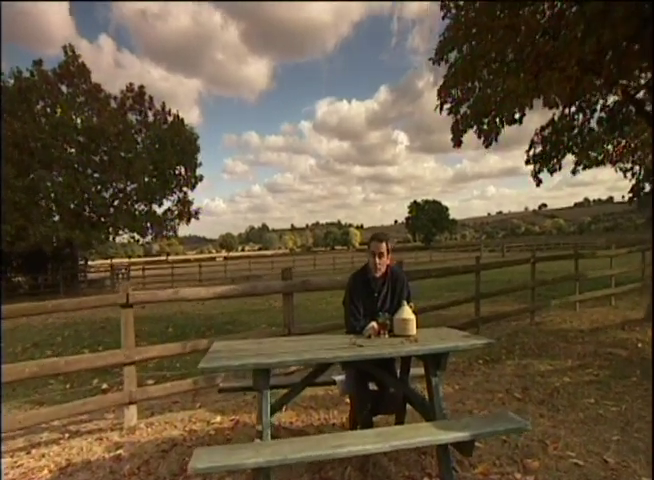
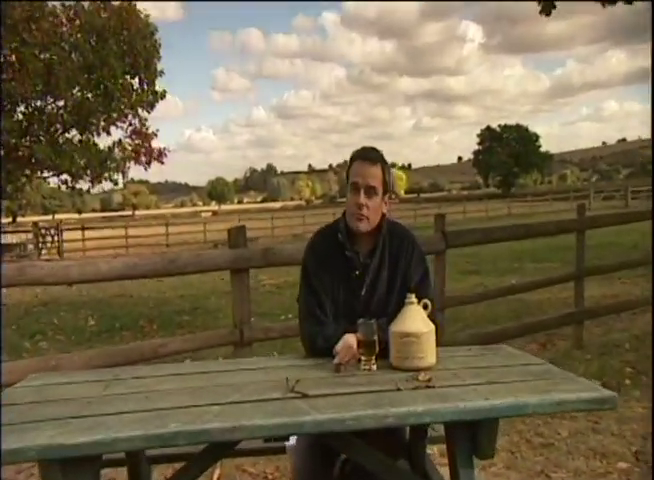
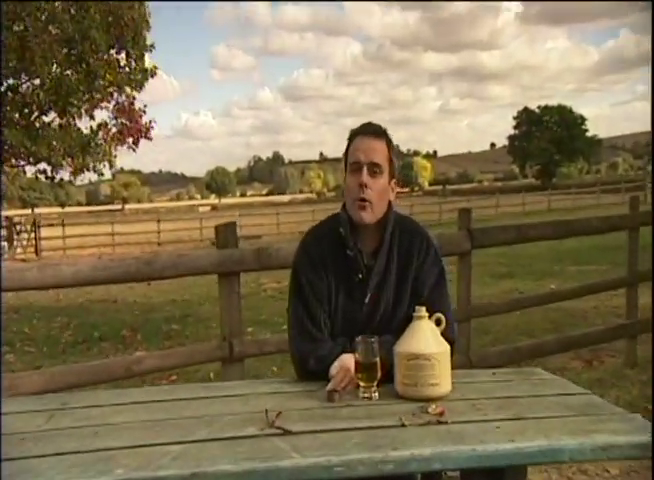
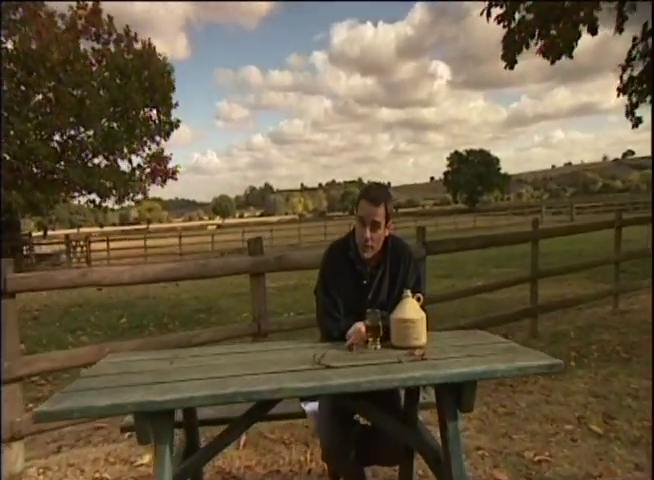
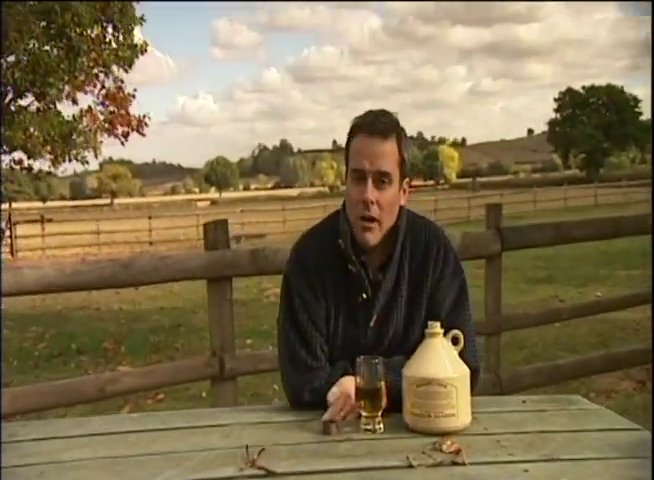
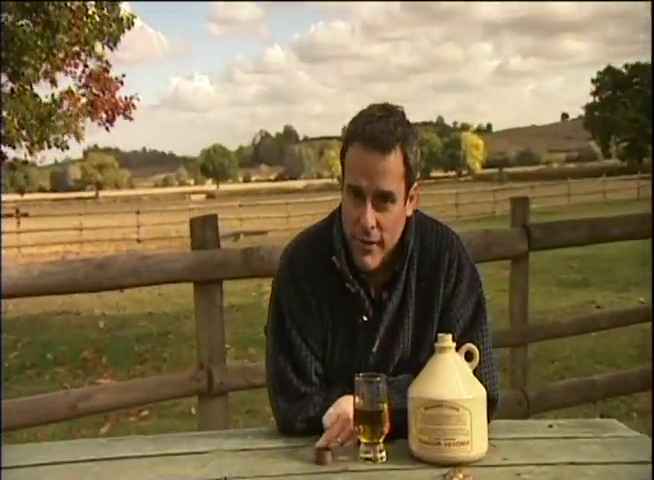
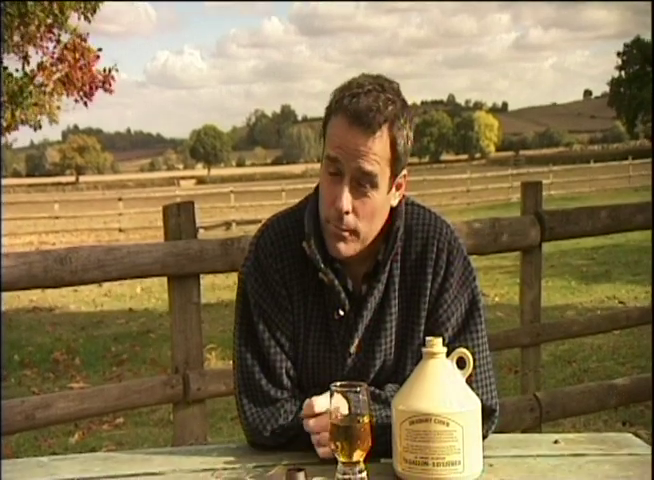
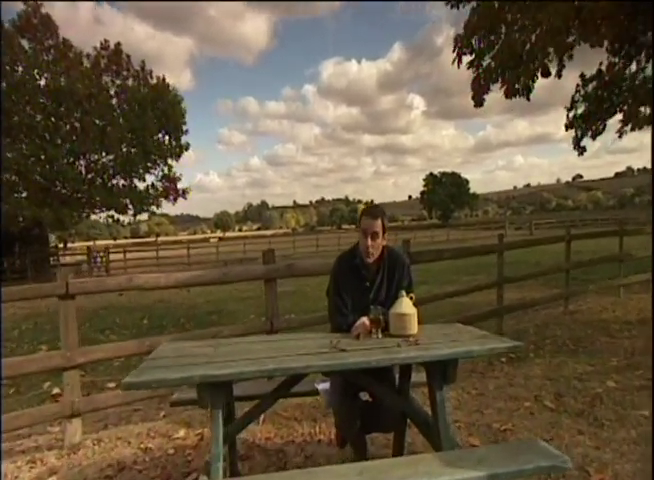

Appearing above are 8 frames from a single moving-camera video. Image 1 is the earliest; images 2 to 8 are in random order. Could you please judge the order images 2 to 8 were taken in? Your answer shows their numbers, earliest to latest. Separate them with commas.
8, 4, 2, 3, 5, 6, 7
